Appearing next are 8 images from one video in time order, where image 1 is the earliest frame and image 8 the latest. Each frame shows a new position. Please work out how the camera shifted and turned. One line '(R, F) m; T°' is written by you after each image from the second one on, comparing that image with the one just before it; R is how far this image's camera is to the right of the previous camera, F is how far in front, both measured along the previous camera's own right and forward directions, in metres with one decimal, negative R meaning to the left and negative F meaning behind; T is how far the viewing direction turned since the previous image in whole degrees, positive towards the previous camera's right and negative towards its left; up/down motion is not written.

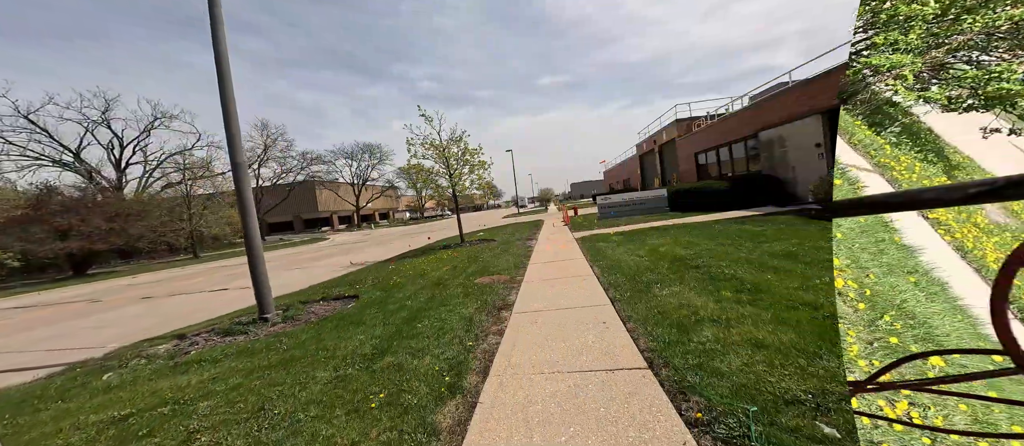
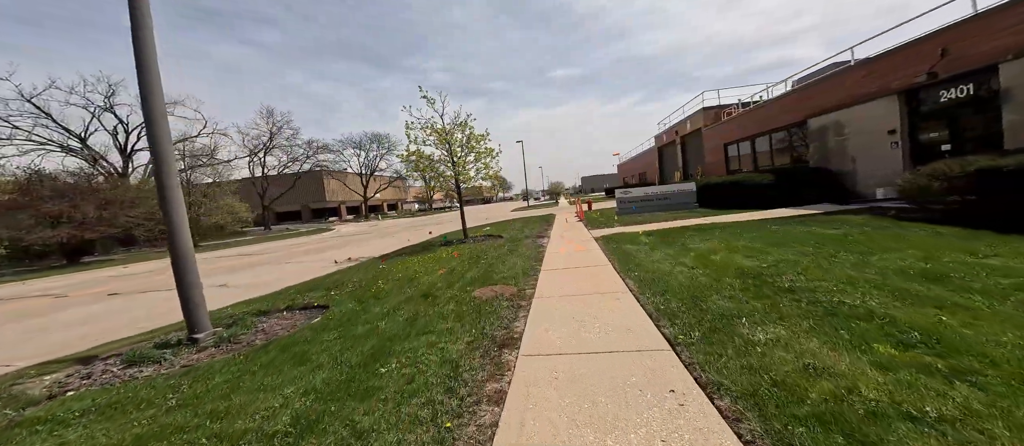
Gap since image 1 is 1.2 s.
(0.0, +1.6) m; -2°
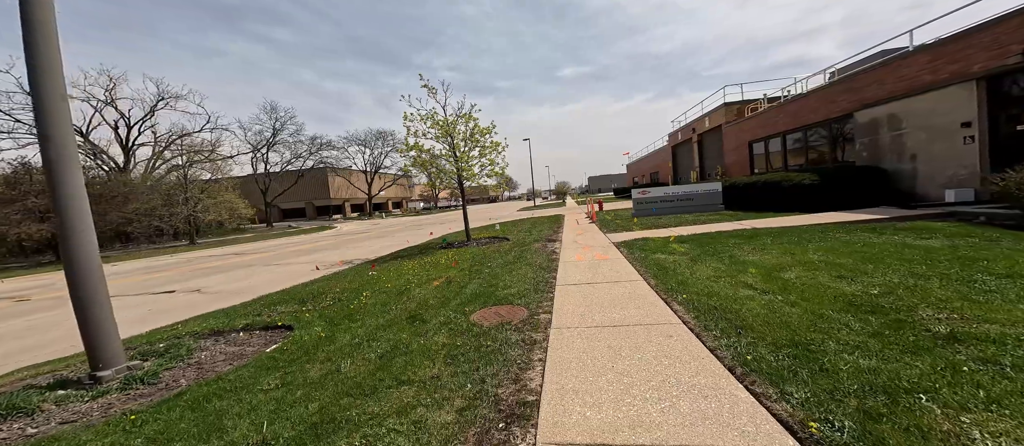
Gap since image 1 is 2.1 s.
(-0.1, +1.2) m; -1°
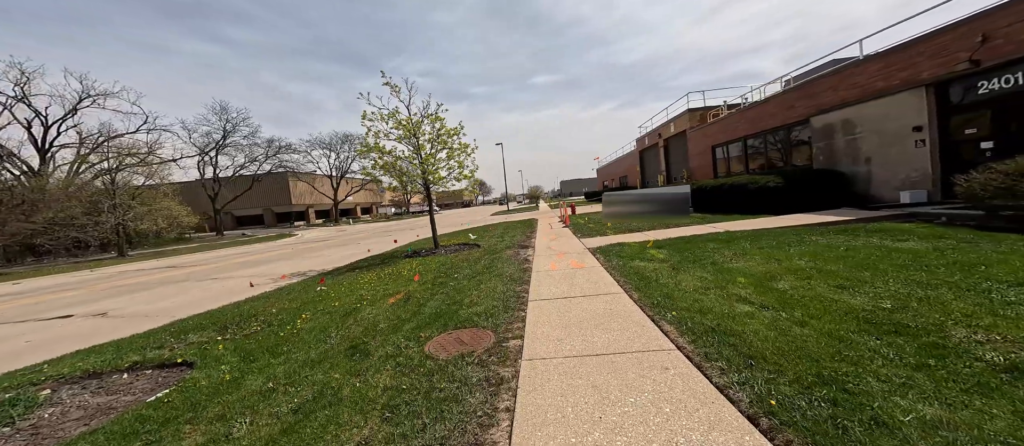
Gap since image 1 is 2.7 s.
(+0.1, +0.7) m; +5°
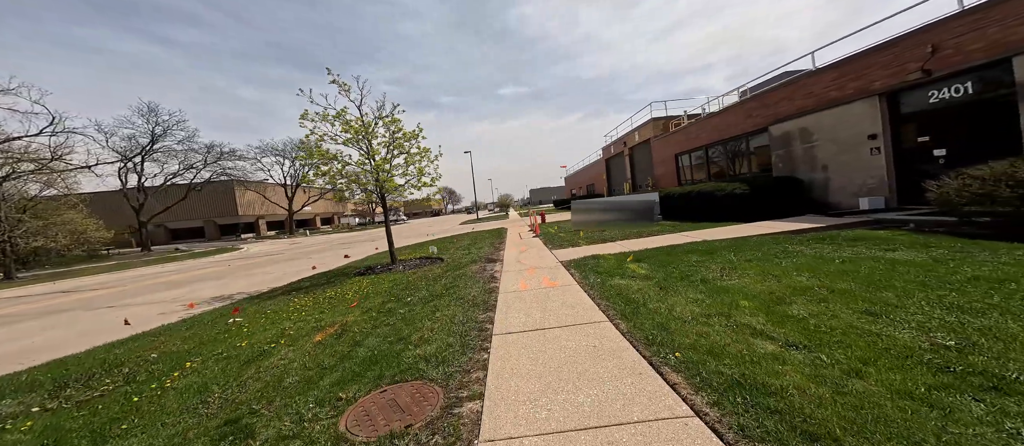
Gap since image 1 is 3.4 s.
(+0.1, +0.9) m; +6°
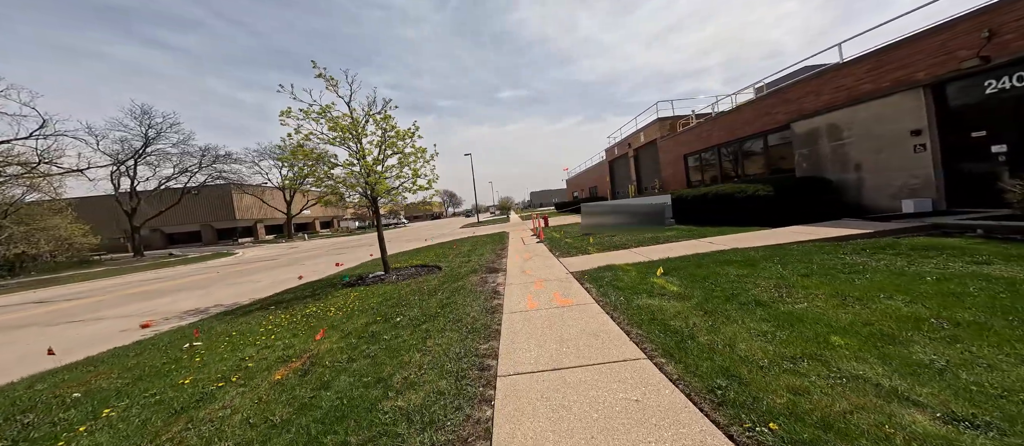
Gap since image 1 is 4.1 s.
(-0.1, +0.9) m; 0°
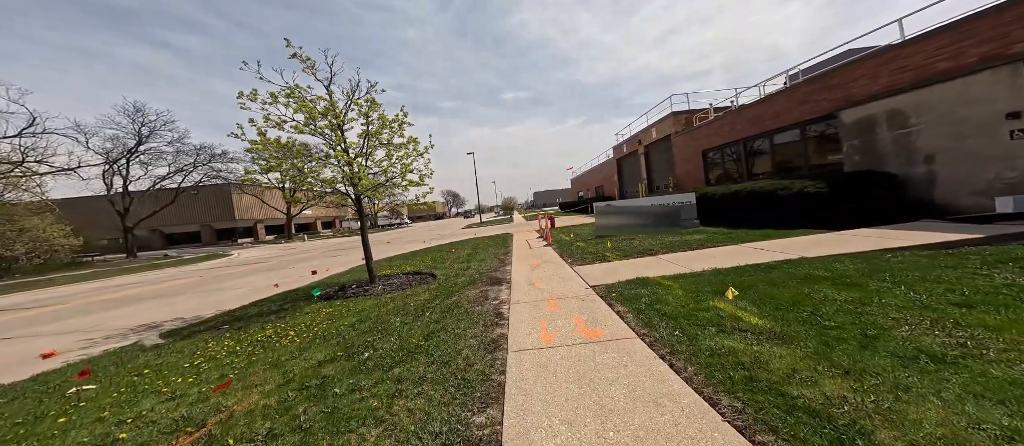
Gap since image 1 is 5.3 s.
(-0.1, +1.4) m; 0°
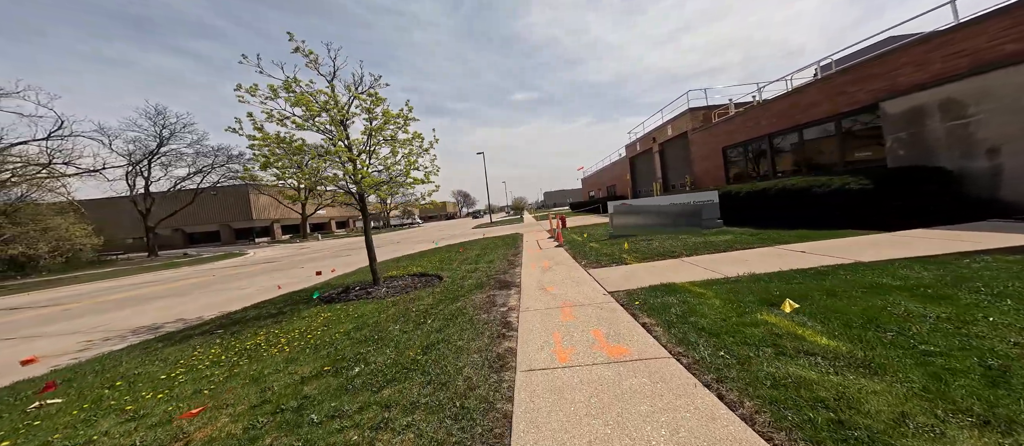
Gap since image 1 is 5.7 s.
(0.0, +0.5) m; -2°
